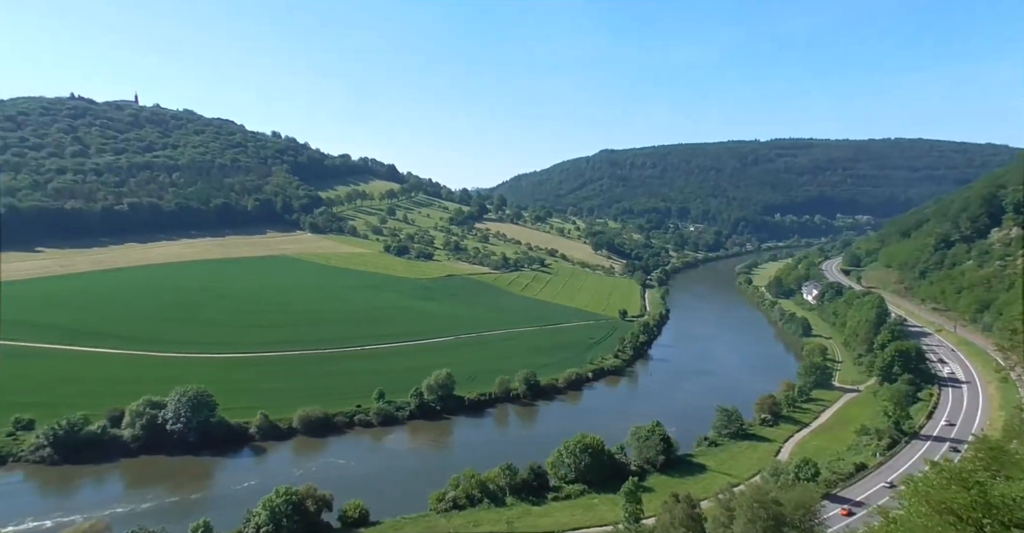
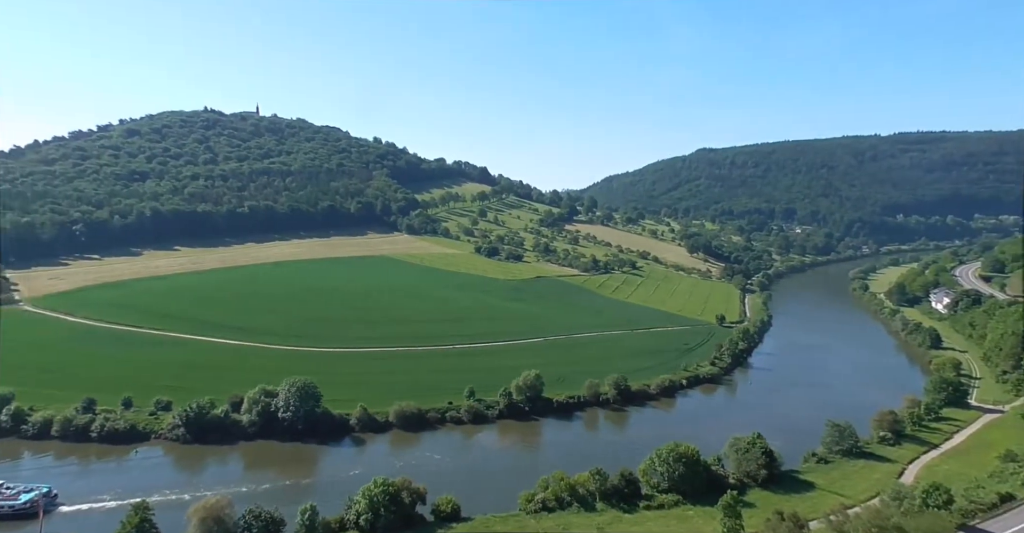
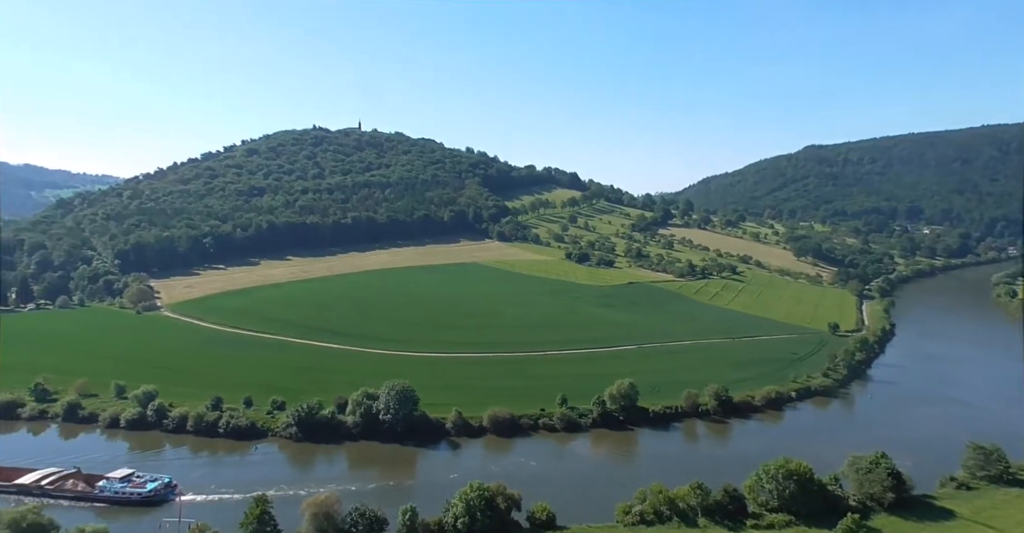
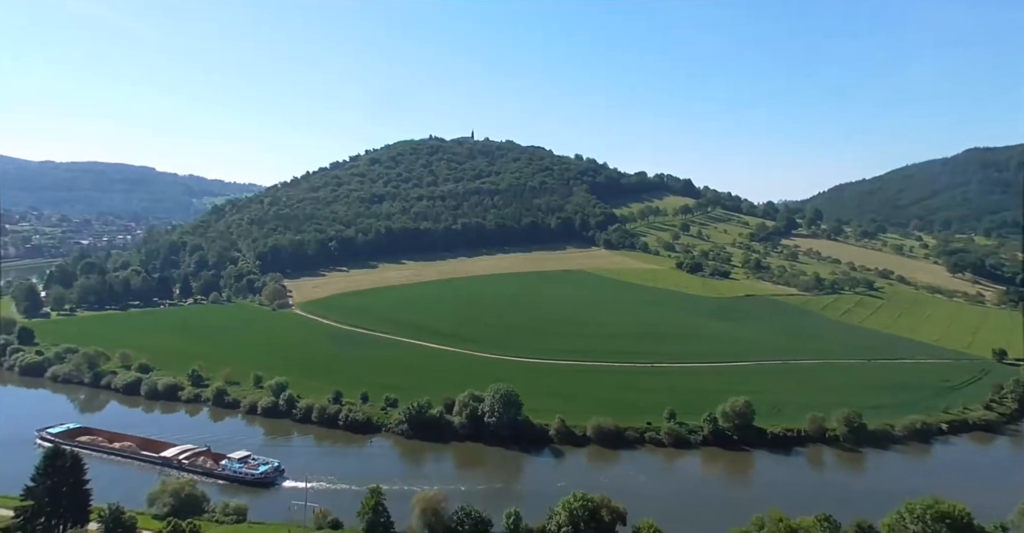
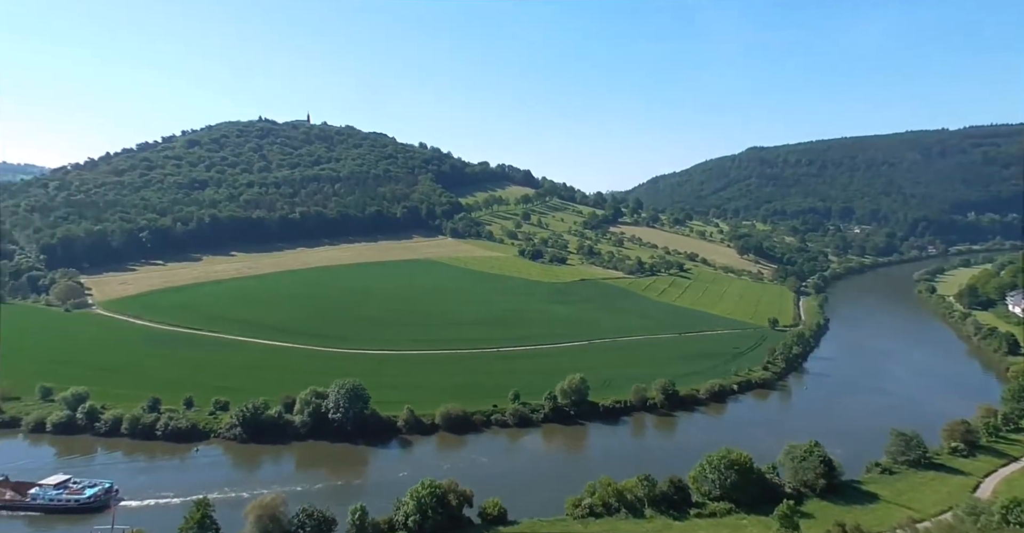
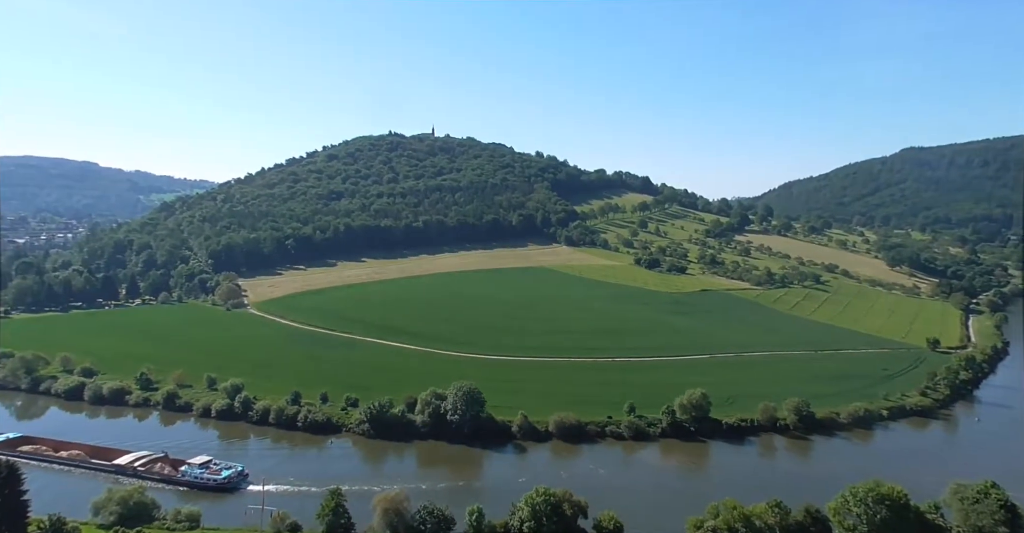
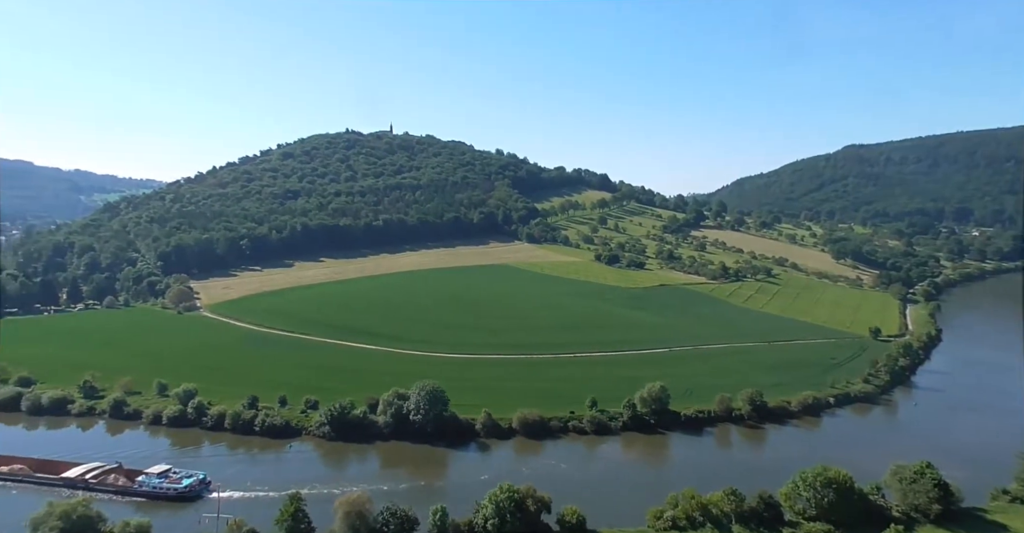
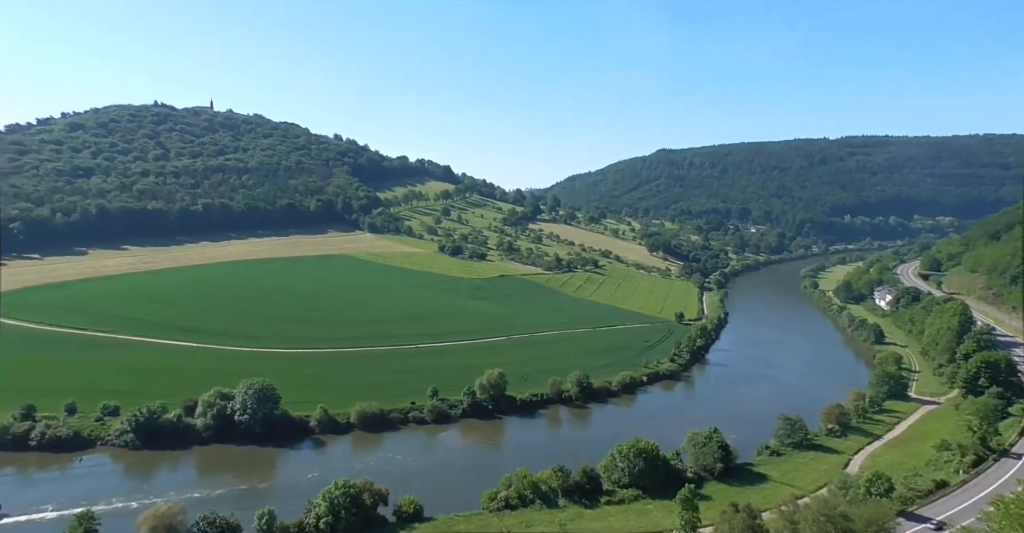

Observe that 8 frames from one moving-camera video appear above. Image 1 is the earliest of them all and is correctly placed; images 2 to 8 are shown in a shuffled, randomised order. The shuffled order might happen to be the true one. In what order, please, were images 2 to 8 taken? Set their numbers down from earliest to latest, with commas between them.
8, 2, 5, 3, 7, 6, 4
